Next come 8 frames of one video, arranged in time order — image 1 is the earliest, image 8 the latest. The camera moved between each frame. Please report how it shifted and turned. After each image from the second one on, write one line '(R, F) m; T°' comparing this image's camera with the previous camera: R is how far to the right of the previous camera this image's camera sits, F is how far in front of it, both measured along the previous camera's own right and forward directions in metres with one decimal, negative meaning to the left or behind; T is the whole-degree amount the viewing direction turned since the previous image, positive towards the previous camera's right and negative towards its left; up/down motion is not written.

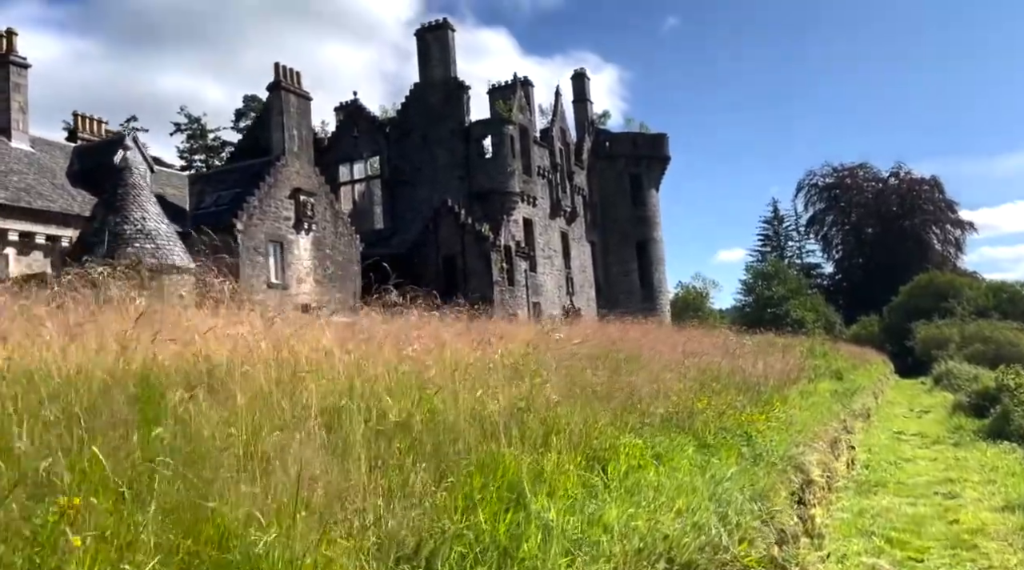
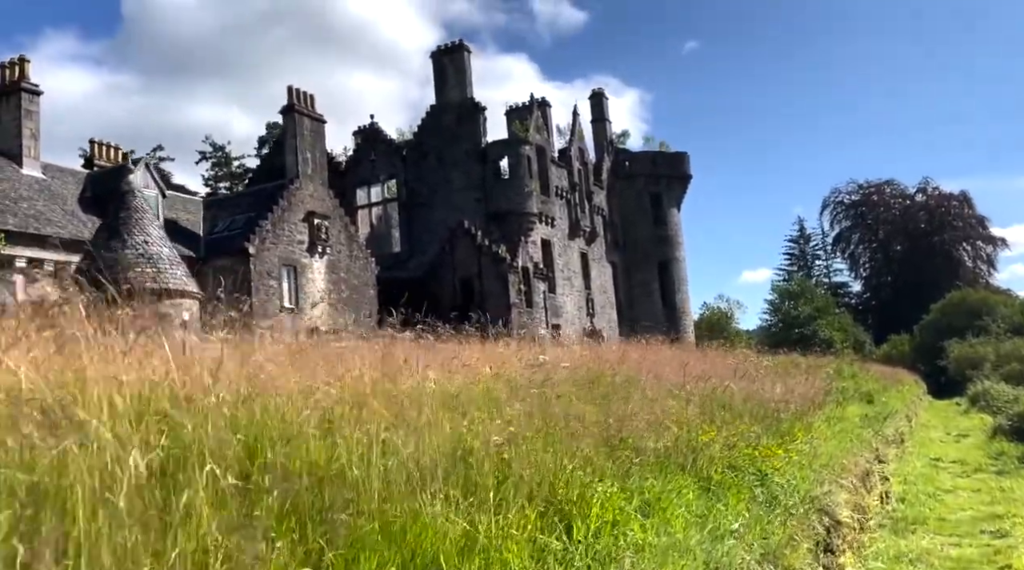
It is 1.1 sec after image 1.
(+0.2, +0.6) m; -2°
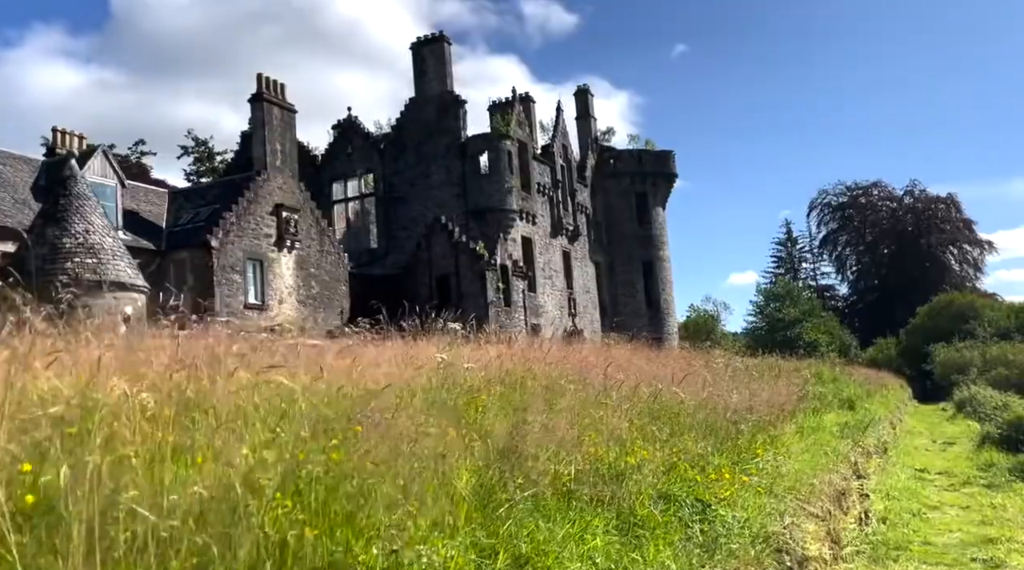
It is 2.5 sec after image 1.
(+0.4, +0.8) m; +1°
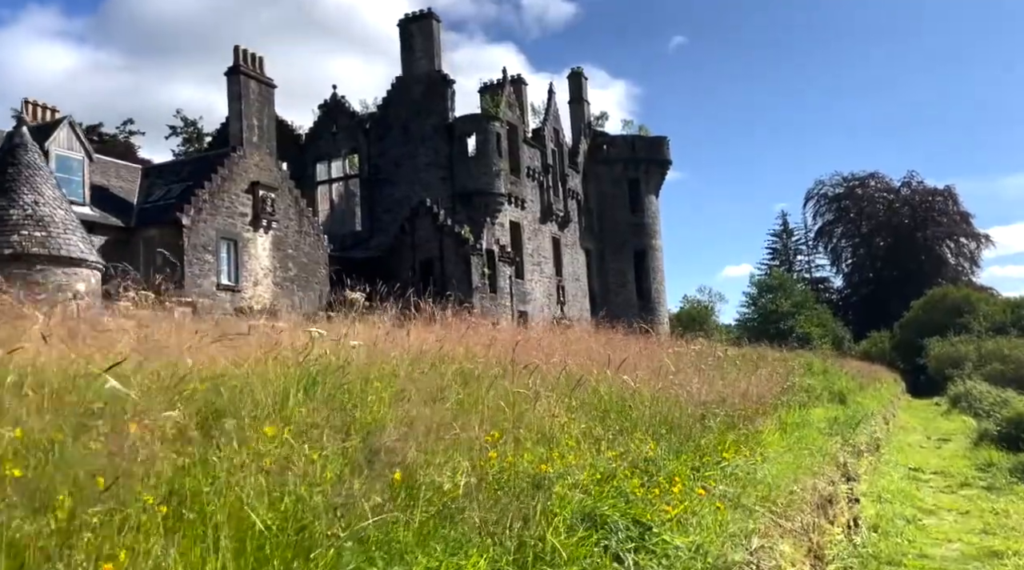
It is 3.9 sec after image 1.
(+0.3, +0.8) m; 0°
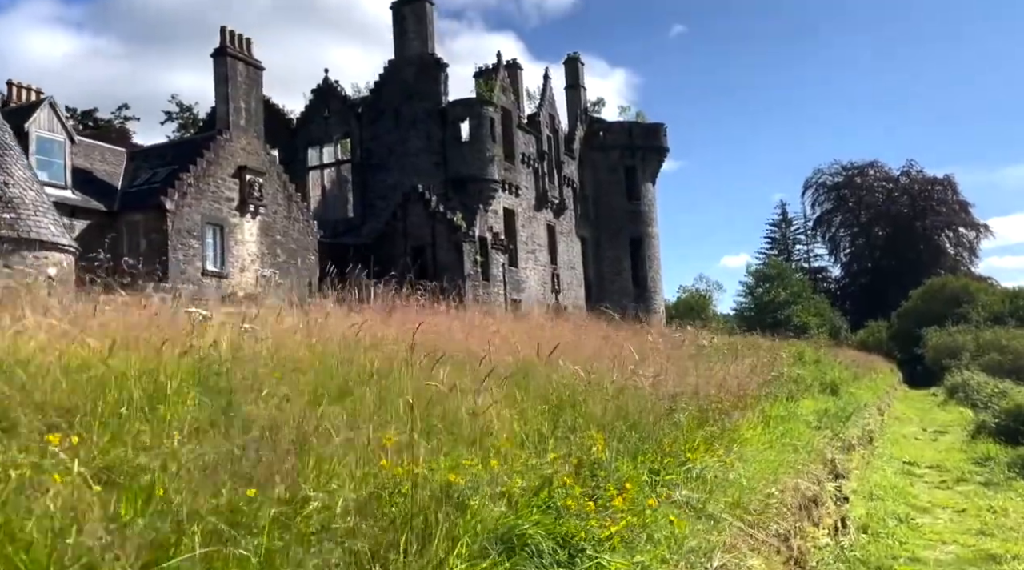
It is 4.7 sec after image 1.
(+0.2, +0.4) m; 0°
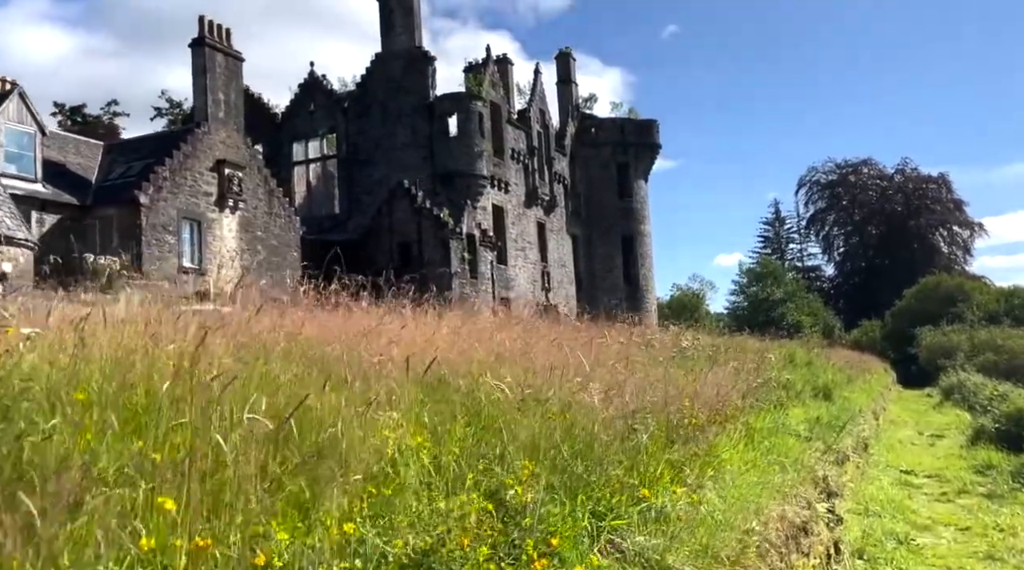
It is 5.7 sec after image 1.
(+0.2, +0.6) m; 0°
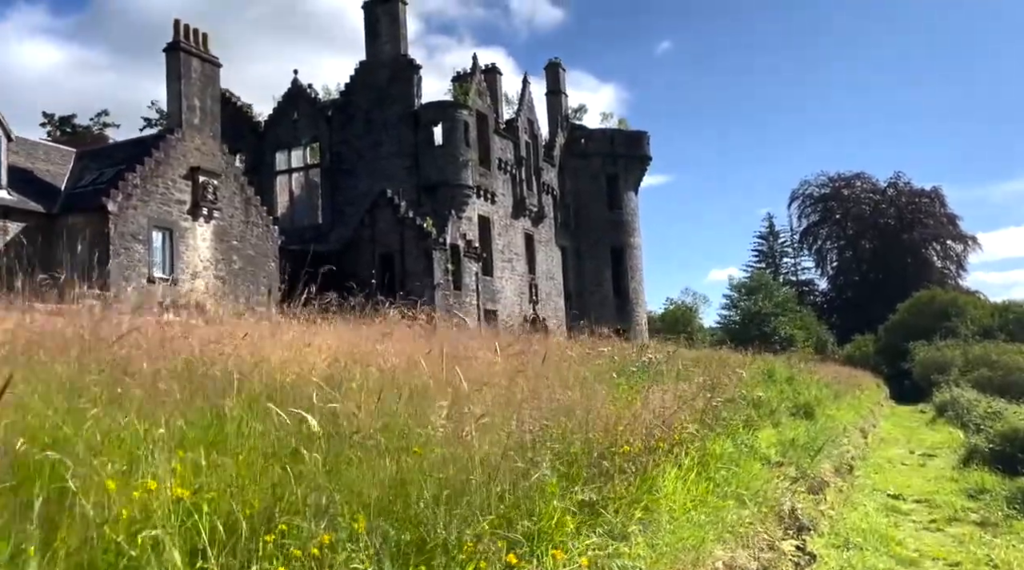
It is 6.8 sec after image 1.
(+0.3, +0.6) m; 0°
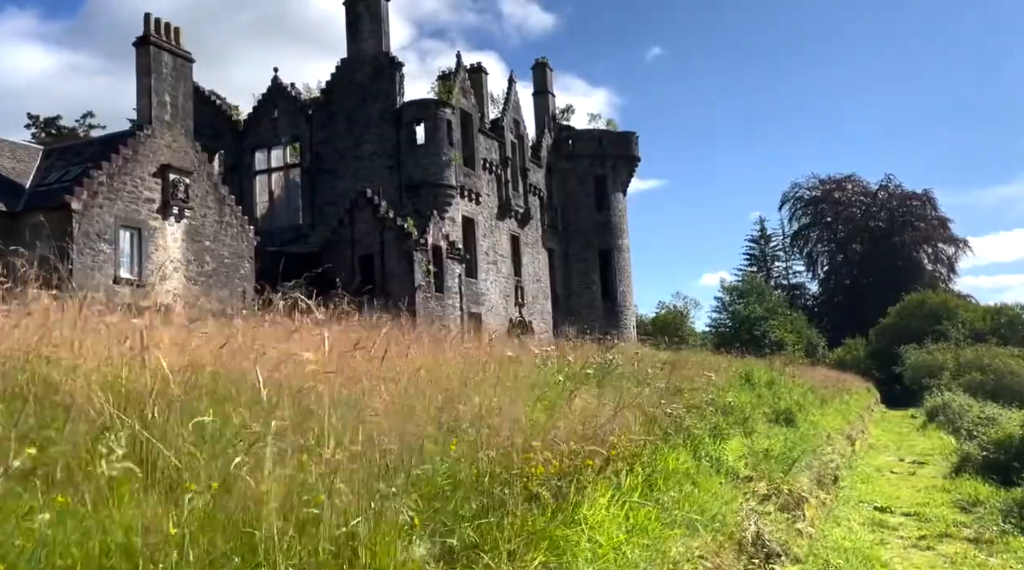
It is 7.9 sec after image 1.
(+0.3, +0.6) m; 0°
